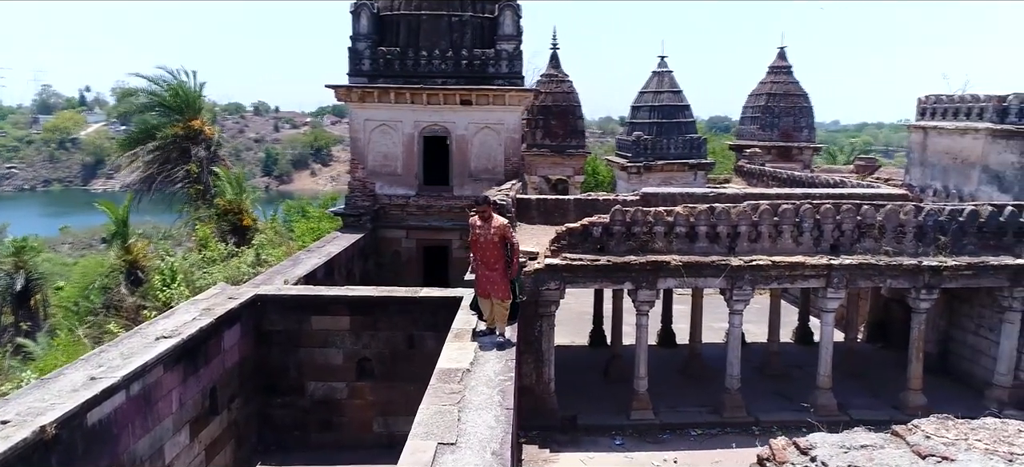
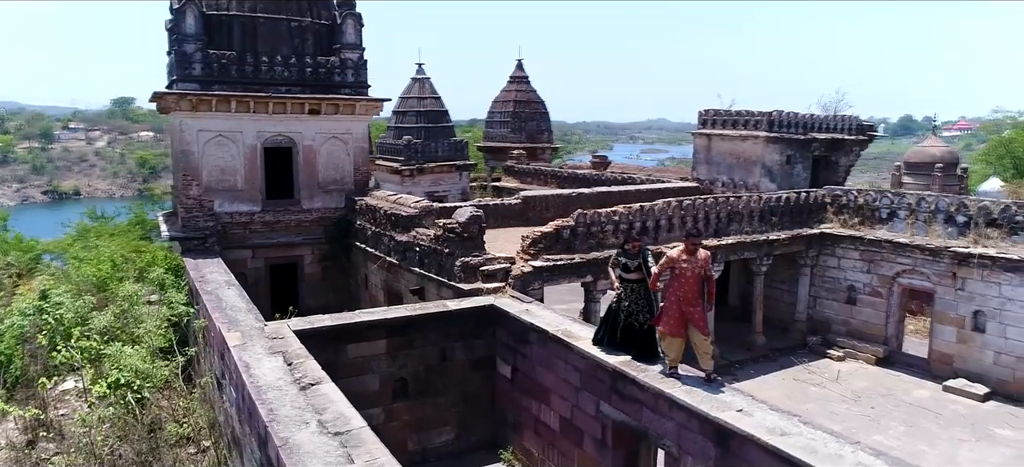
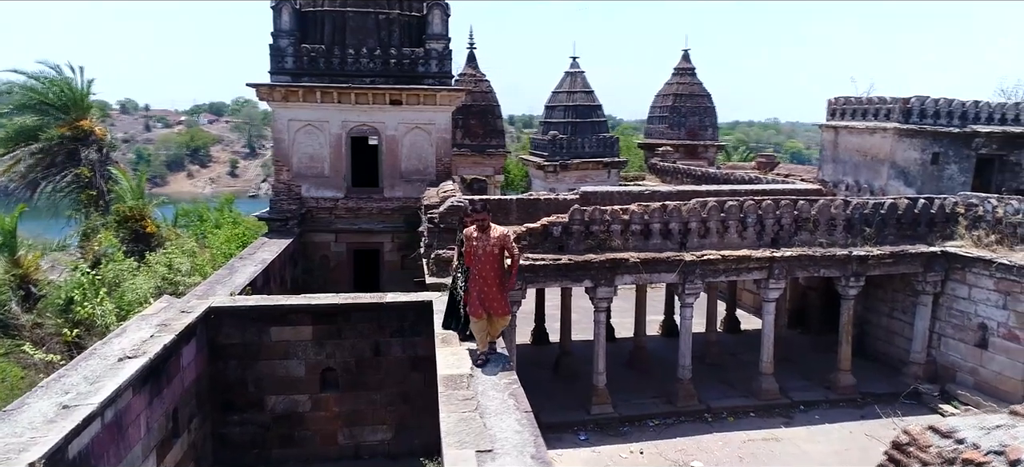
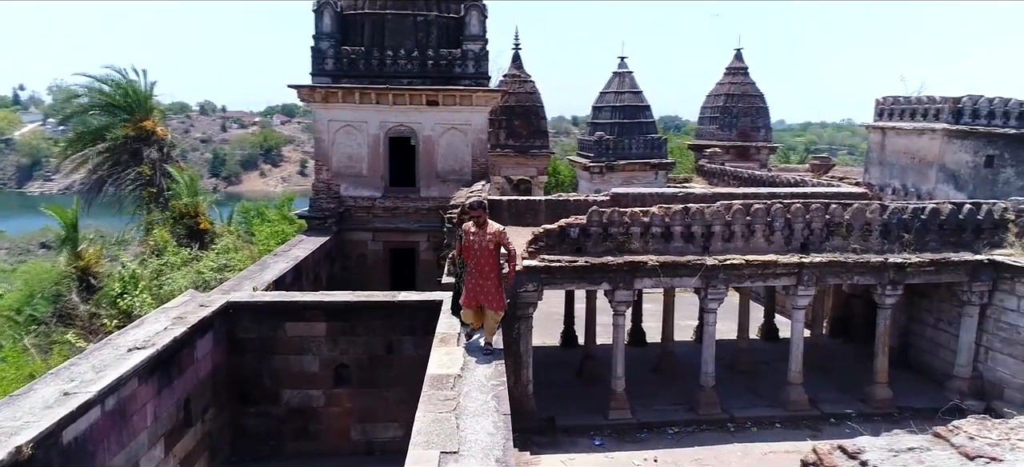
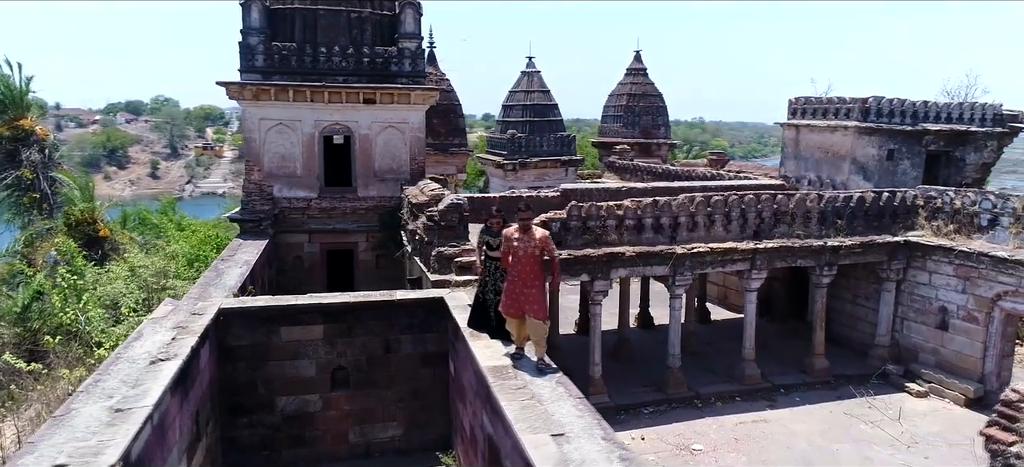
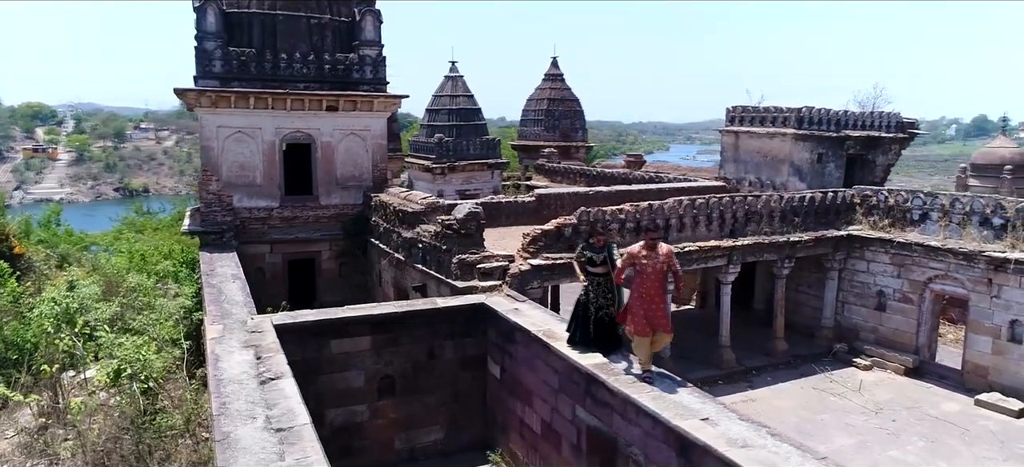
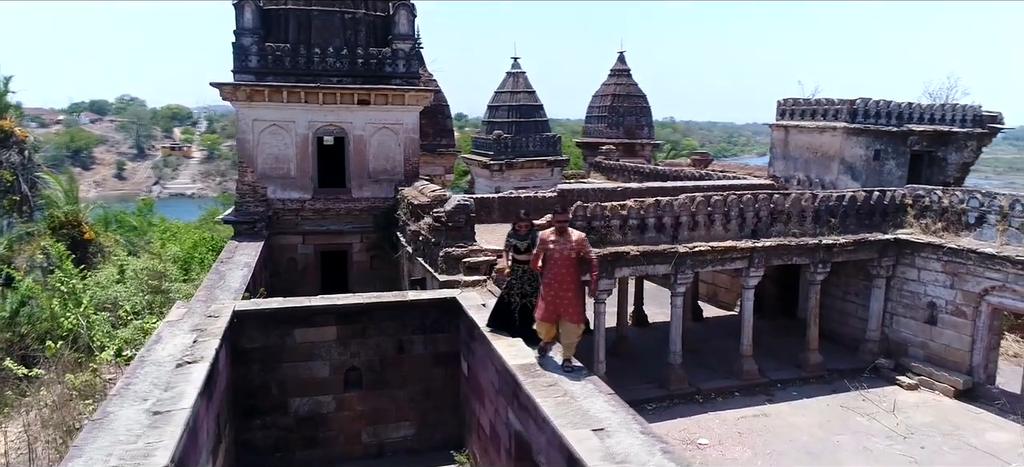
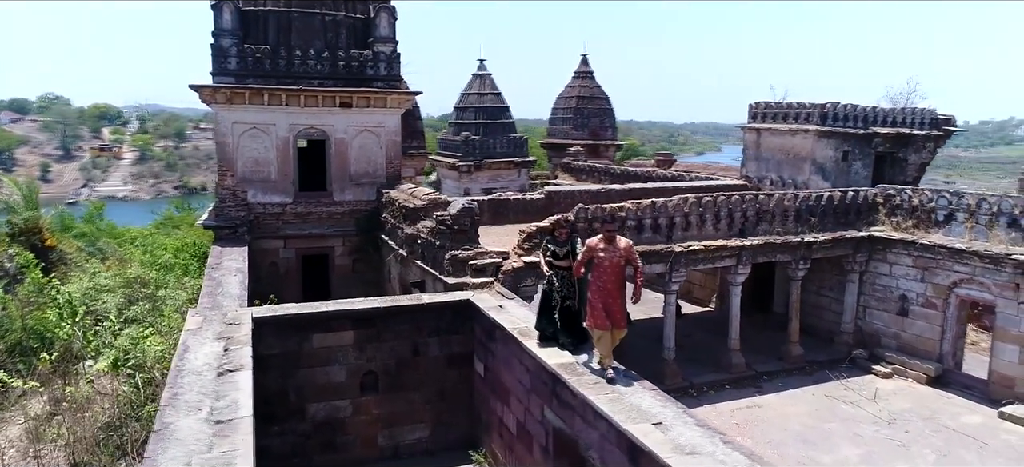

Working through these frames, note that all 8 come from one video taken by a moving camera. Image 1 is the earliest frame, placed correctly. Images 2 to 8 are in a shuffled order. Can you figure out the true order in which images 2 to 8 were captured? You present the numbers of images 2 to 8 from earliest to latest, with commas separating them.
4, 3, 5, 7, 8, 6, 2
